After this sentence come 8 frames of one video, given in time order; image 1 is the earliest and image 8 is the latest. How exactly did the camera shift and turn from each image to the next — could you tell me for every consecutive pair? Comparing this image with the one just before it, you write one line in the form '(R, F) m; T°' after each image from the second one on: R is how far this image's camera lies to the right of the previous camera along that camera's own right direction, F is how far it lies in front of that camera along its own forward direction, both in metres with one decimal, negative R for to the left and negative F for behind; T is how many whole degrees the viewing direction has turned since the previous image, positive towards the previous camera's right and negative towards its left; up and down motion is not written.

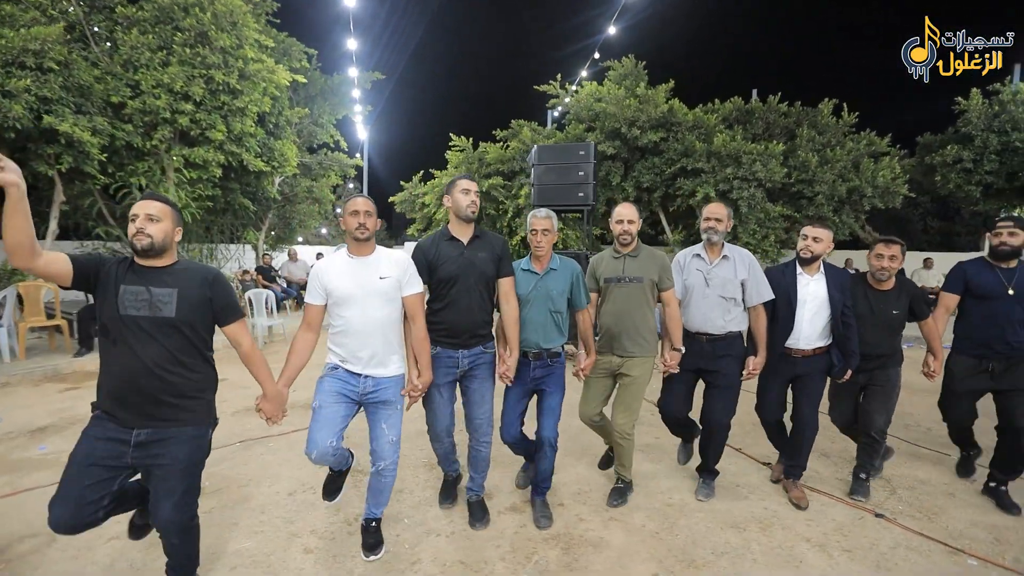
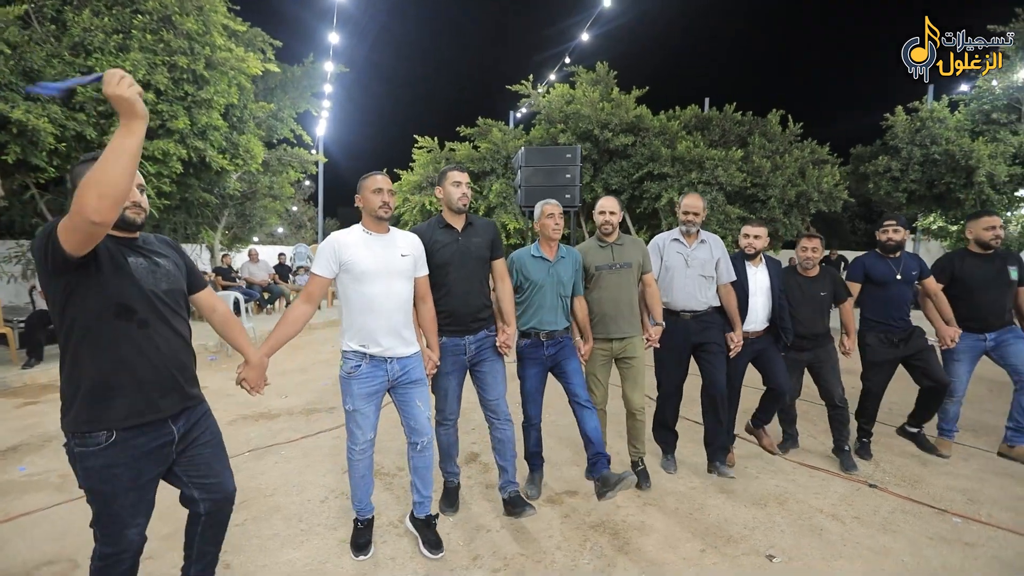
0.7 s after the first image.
(-0.6, -0.1) m; +7°
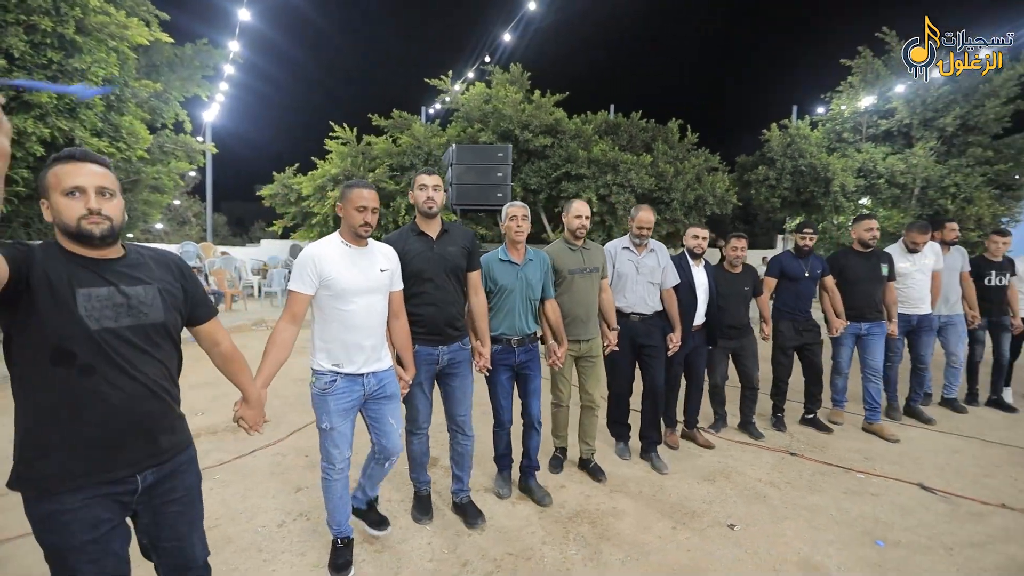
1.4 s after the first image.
(-0.4, +0.1) m; +12°
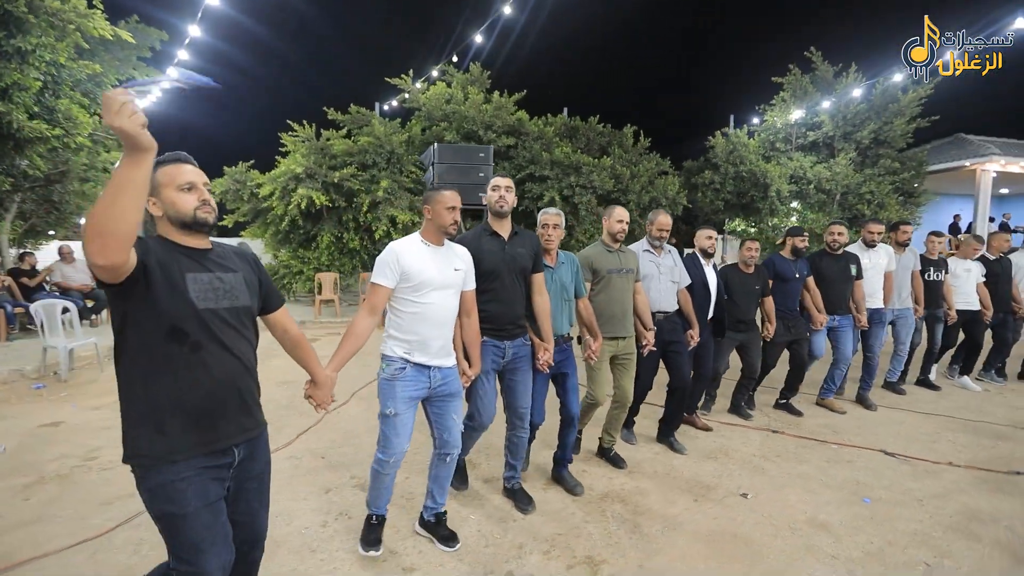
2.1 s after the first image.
(-0.6, -0.1) m; +7°
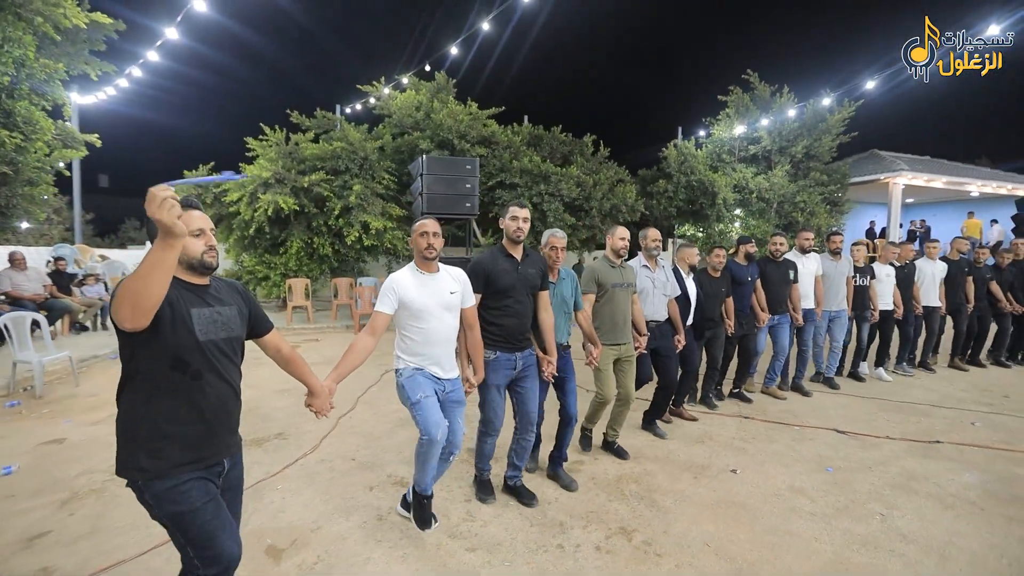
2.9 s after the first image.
(-0.6, -0.3) m; +6°
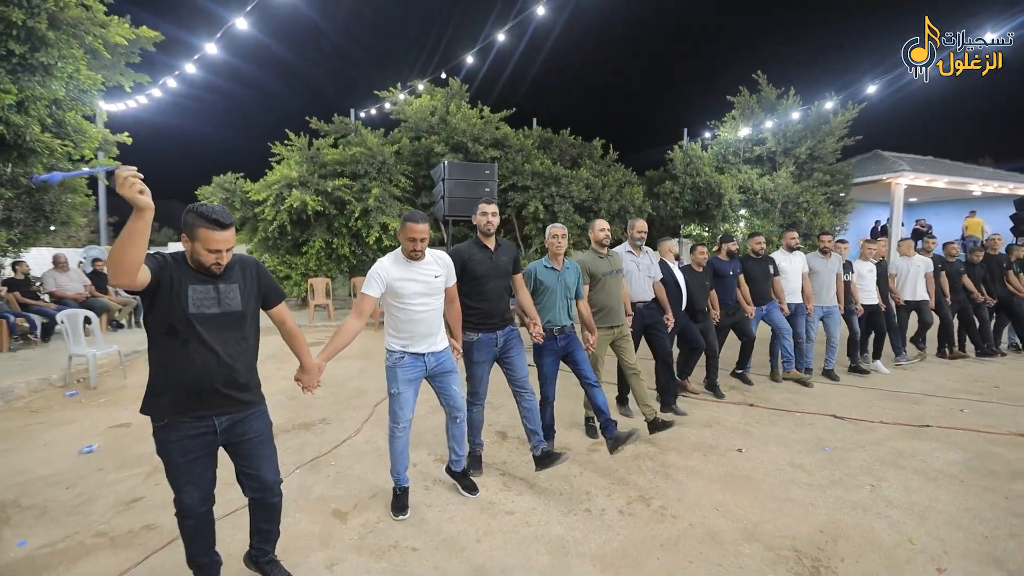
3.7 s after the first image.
(-0.2, -0.4) m; -1°
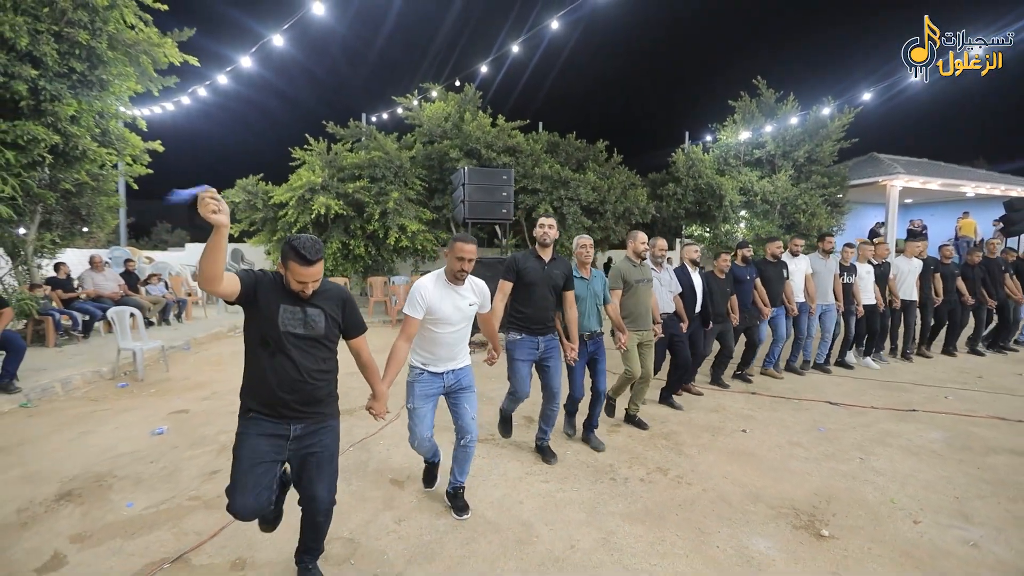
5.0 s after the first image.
(-0.3, -0.4) m; 0°
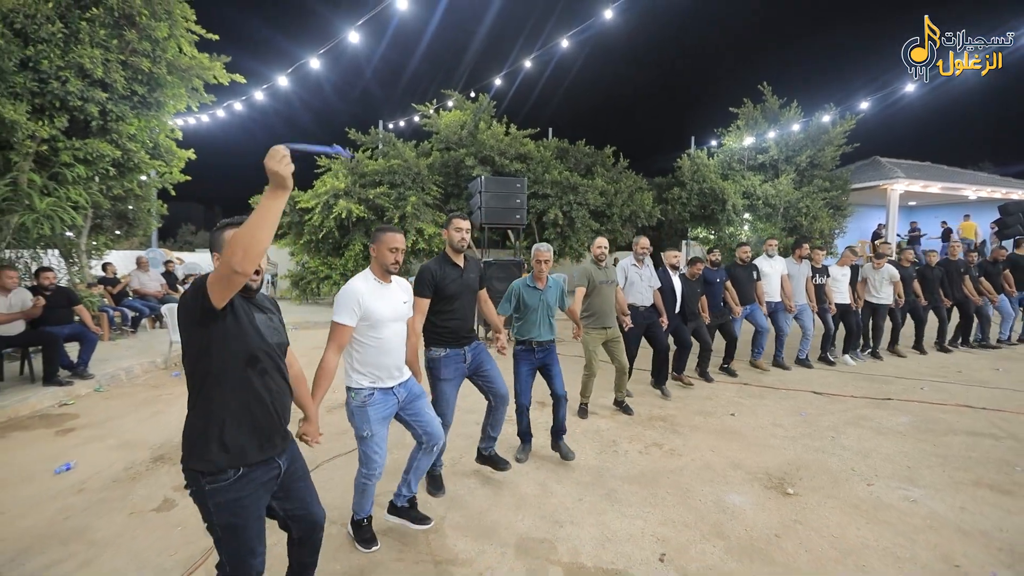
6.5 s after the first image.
(-0.1, -0.6) m; -1°
